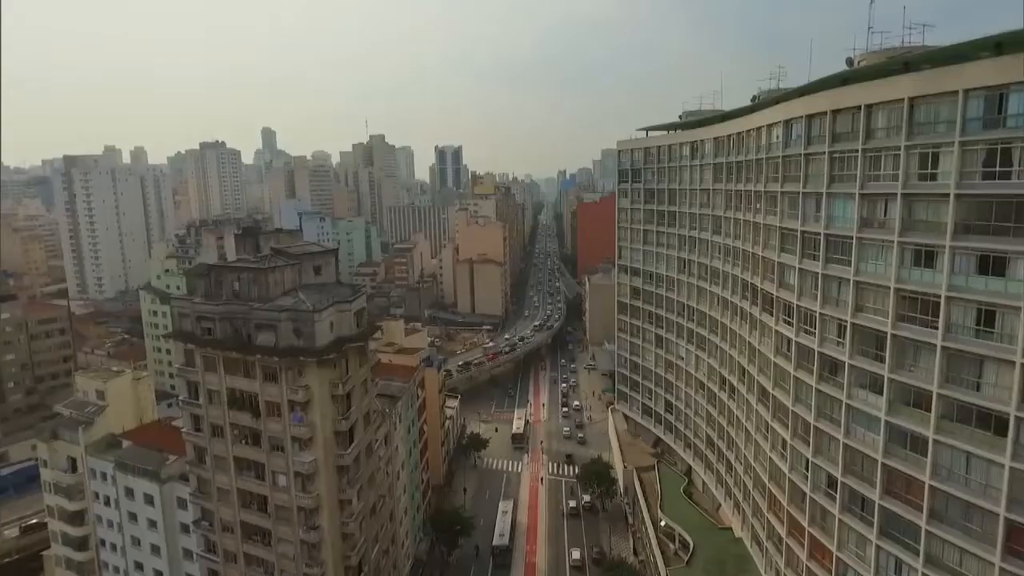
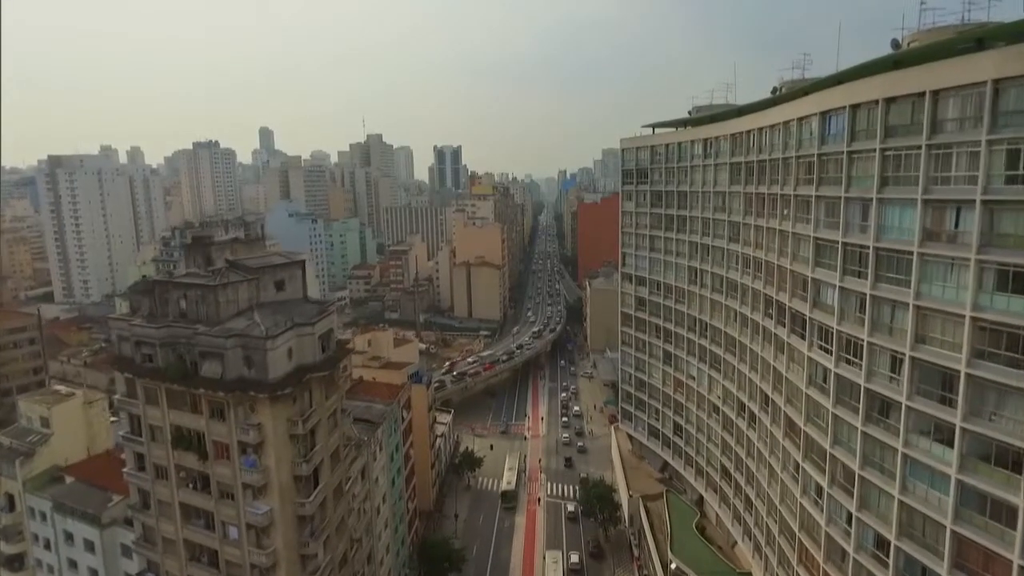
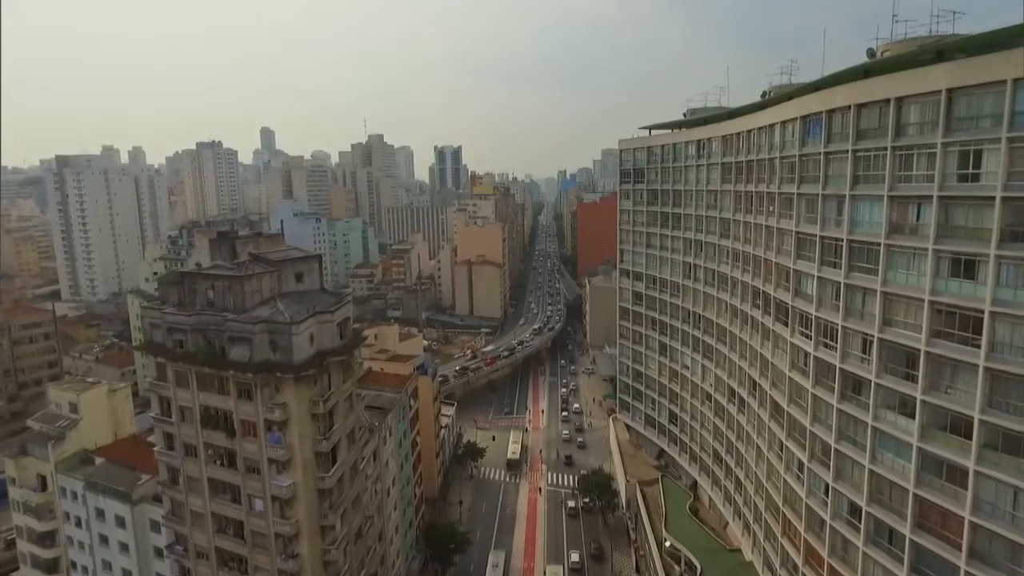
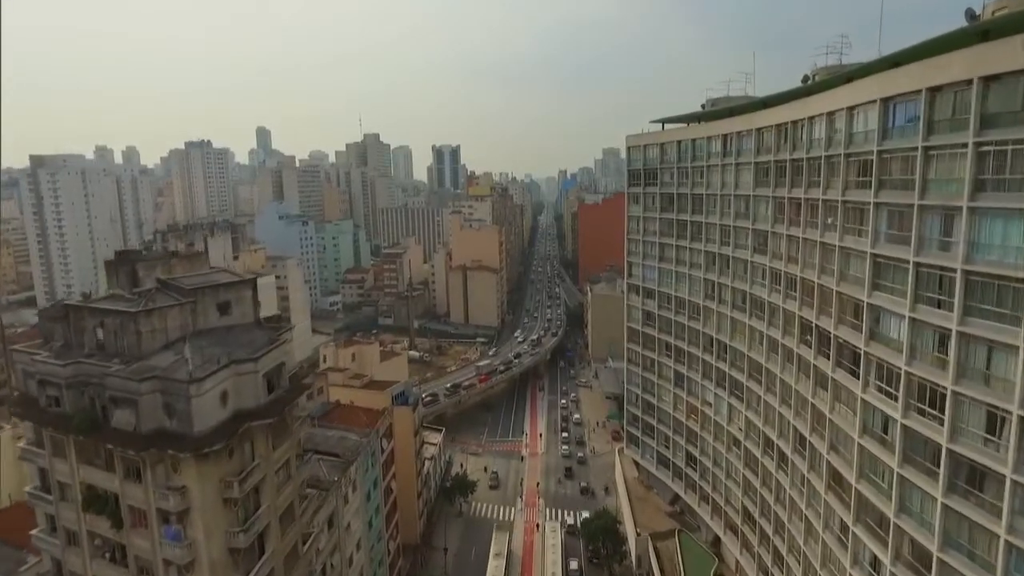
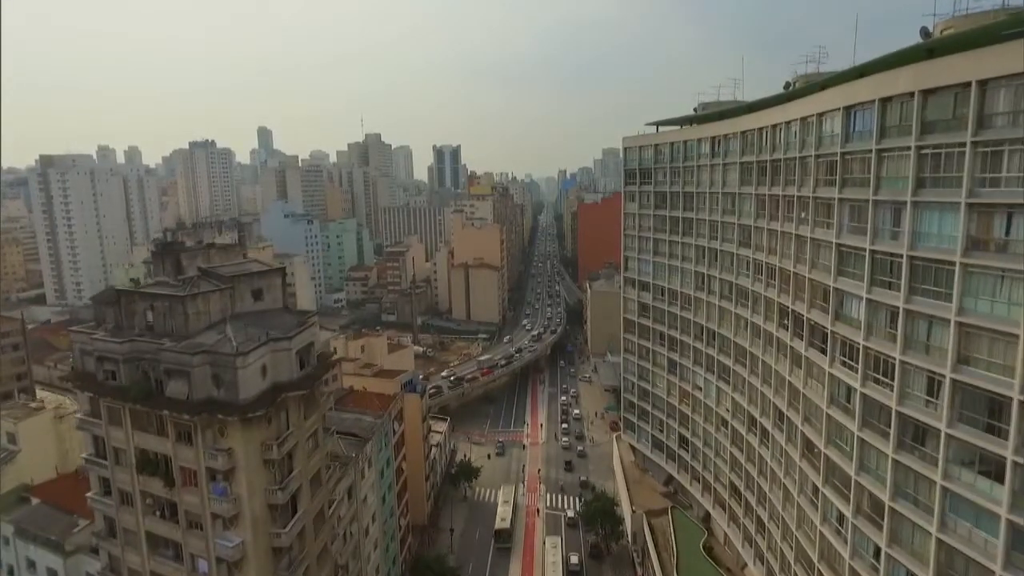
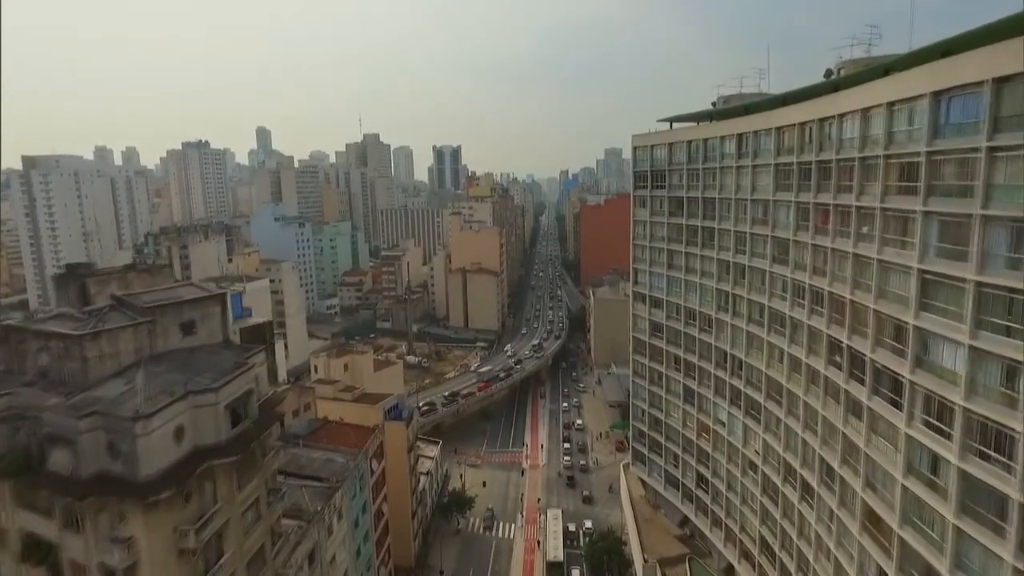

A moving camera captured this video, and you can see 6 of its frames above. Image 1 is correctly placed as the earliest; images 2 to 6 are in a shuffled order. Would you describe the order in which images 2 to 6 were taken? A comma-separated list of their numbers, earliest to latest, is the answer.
3, 2, 5, 4, 6
